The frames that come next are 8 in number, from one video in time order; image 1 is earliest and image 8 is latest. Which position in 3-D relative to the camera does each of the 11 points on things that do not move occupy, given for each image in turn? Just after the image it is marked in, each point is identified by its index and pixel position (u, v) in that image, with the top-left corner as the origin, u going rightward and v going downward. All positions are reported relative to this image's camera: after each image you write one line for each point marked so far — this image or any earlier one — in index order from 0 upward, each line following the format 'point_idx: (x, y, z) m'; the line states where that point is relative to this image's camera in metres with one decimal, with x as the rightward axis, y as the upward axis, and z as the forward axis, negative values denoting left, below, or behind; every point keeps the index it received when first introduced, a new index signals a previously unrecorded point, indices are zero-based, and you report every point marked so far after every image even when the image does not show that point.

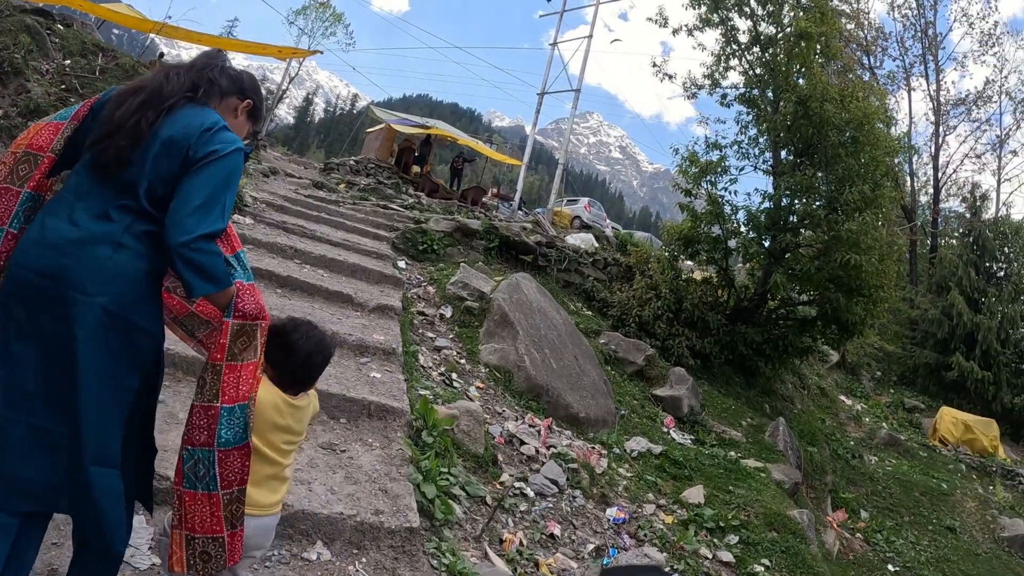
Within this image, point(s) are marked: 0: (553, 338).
0: (+0.4, -0.5, +6.0) m
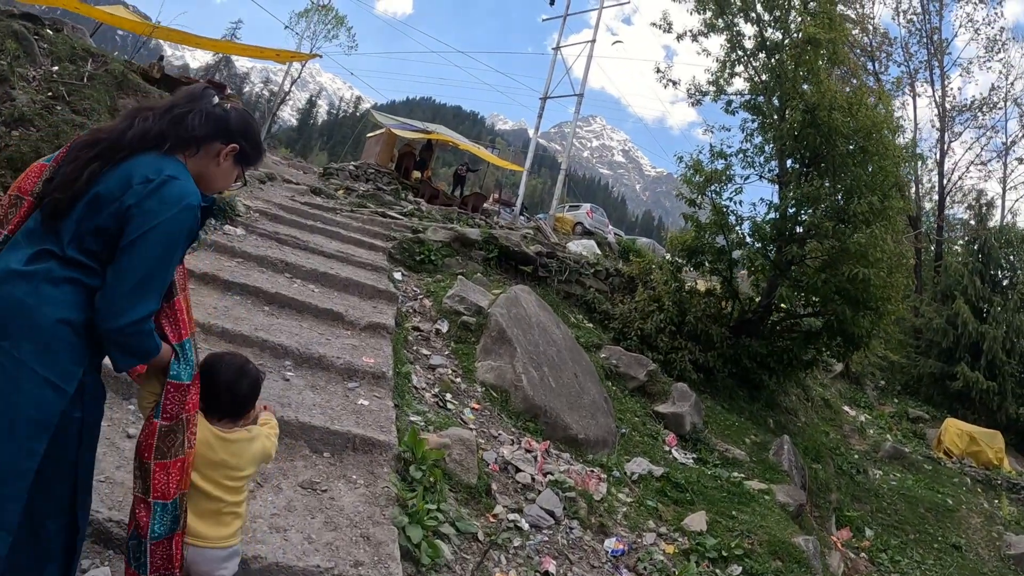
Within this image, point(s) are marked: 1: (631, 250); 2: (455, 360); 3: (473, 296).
0: (+0.4, -0.6, +5.8) m
1: (+2.9, +1.0, +16.3) m
2: (-0.4, -0.6, +5.2) m
3: (-0.4, -0.1, +6.0) m
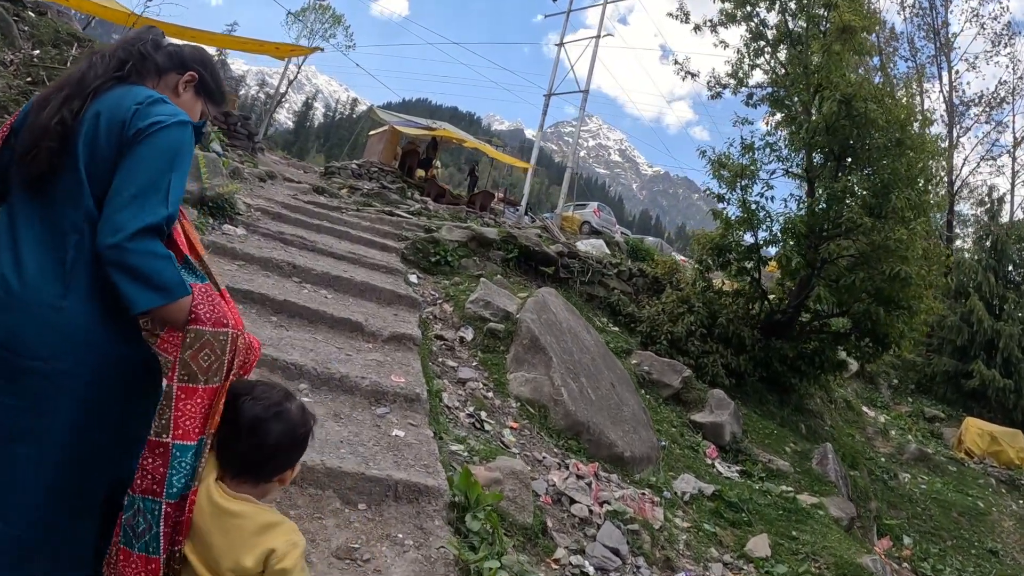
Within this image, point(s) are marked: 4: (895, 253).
0: (+0.6, -0.6, +5.3) m
1: (+3.0, +1.0, +15.8) m
2: (-0.2, -0.6, +4.7) m
3: (-0.1, -0.1, +5.5) m
4: (+4.5, +0.4, +7.8) m
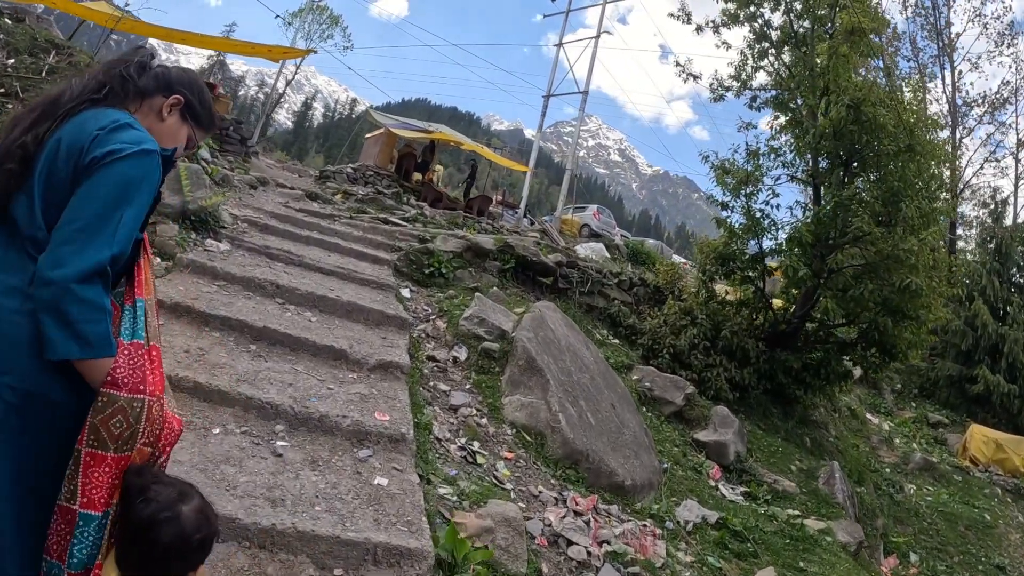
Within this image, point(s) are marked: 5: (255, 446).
0: (+0.6, -0.7, +5.1) m
1: (+3.0, +0.8, +15.6) m
2: (-0.2, -0.7, +4.5) m
3: (-0.1, -0.2, +5.3) m
4: (+4.5, +0.3, +7.6) m
5: (-1.0, -0.6, +2.6) m
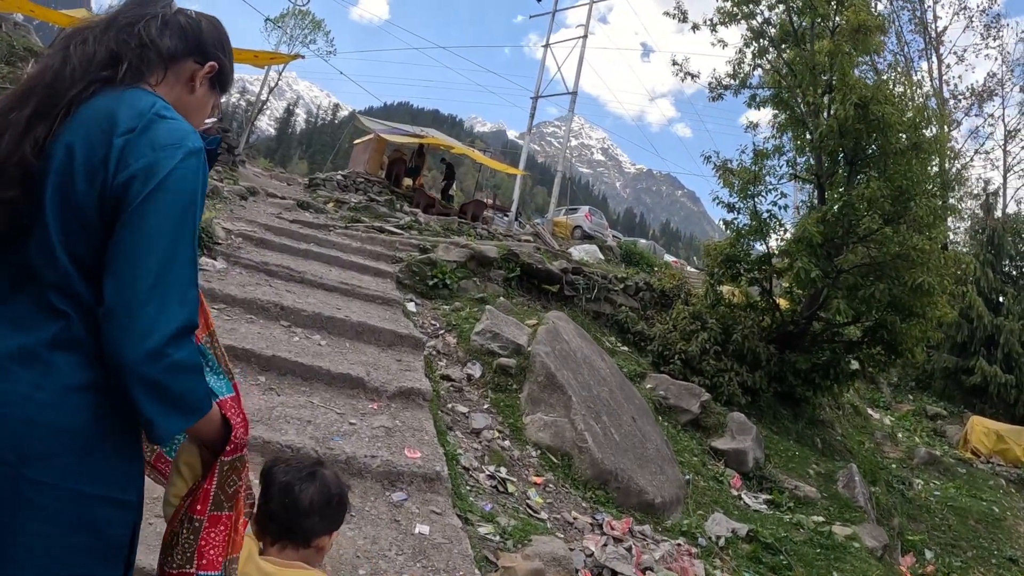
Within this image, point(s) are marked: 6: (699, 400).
0: (+0.7, -0.8, +4.9) m
1: (+2.9, +0.8, +15.4) m
2: (-0.1, -0.8, +4.3) m
3: (0.0, -0.3, +5.1) m
4: (+4.5, +0.3, +7.5) m
5: (-0.8, -0.7, +2.4) m
6: (+1.9, -1.1, +6.6) m
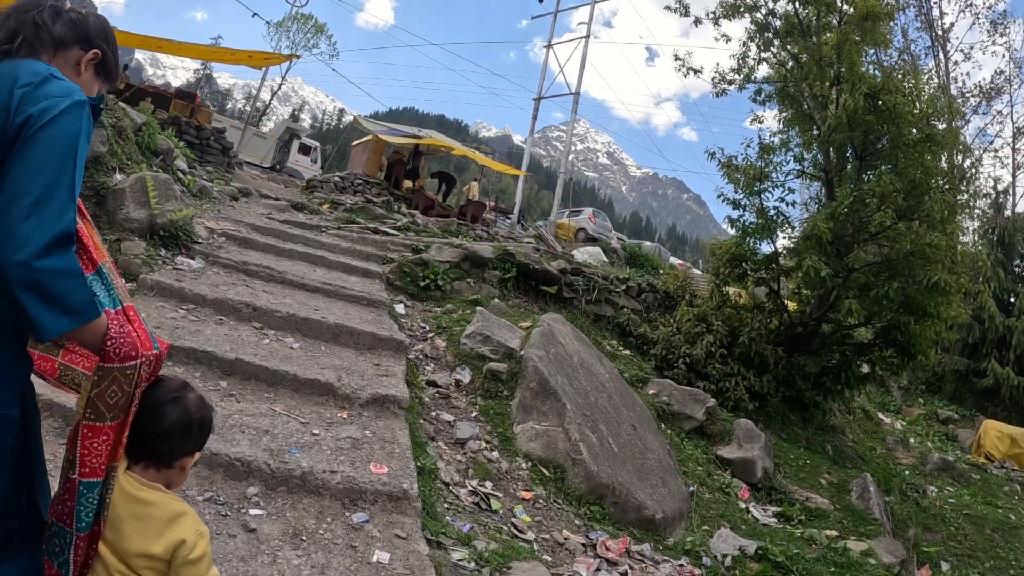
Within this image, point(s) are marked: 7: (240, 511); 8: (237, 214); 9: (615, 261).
0: (+0.6, -0.8, +4.6) m
1: (+2.9, +0.7, +15.1) m
2: (-0.1, -0.8, +4.0) m
3: (-0.1, -0.3, +4.8) m
4: (+4.5, +0.3, +7.1) m
5: (-0.9, -0.7, +2.1) m
6: (+1.8, -1.1, +6.2) m
7: (-0.9, -0.7, +2.2) m
8: (-3.1, +0.8, +7.4) m
9: (+2.3, +0.6, +14.8) m
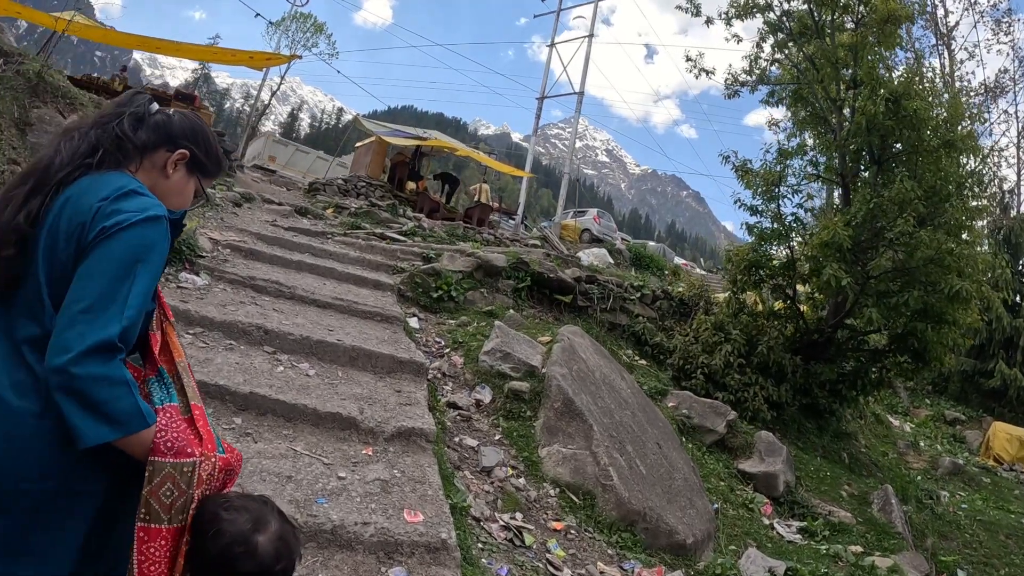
0: (+0.8, -0.9, +4.4) m
1: (+3.0, +0.7, +15.0) m
2: (0.0, -0.9, +3.8) m
3: (0.0, -0.4, +4.6) m
4: (+4.6, +0.2, +7.0) m
5: (-0.8, -0.8, +2.0) m
6: (+2.0, -1.2, +6.1) m
7: (-0.7, -0.8, +2.0) m
8: (-2.9, +0.7, +7.2) m
9: (+2.4, +0.6, +14.7) m
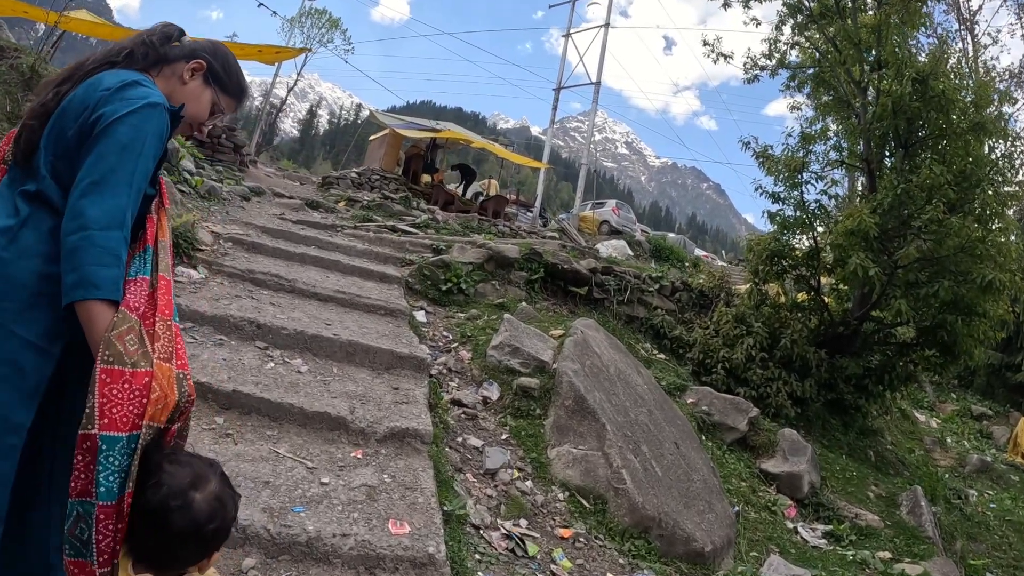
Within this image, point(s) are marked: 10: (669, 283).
0: (+0.9, -0.9, +4.2) m
1: (+3.4, +0.8, +14.7) m
2: (0.0, -0.9, +3.6) m
3: (+0.1, -0.4, +4.4) m
4: (+4.8, +0.3, +6.7) m
5: (-0.8, -0.8, +1.8) m
6: (+2.1, -1.1, +5.9) m
7: (-0.8, -0.8, +1.8) m
8: (-2.8, +0.8, +7.1) m
9: (+2.8, +0.7, +14.4) m
10: (+1.8, +0.1, +7.8) m
